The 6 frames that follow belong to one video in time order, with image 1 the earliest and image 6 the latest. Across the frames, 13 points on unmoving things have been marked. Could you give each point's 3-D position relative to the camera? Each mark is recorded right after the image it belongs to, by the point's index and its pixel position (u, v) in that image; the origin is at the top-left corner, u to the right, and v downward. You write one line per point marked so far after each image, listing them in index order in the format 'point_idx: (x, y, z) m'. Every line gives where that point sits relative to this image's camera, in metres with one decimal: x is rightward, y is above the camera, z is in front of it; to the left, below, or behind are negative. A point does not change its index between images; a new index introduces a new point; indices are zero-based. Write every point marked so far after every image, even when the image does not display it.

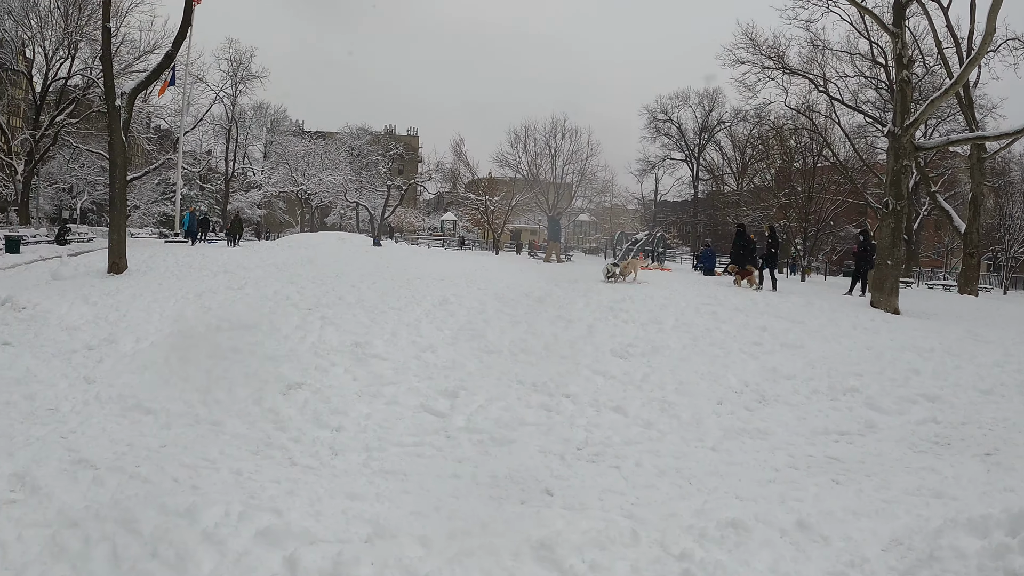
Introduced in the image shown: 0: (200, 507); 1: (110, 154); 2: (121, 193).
0: (-1.0, -0.7, +4.0) m
1: (-4.8, +1.5, +14.4) m
2: (-4.5, +1.0, +14.0) m
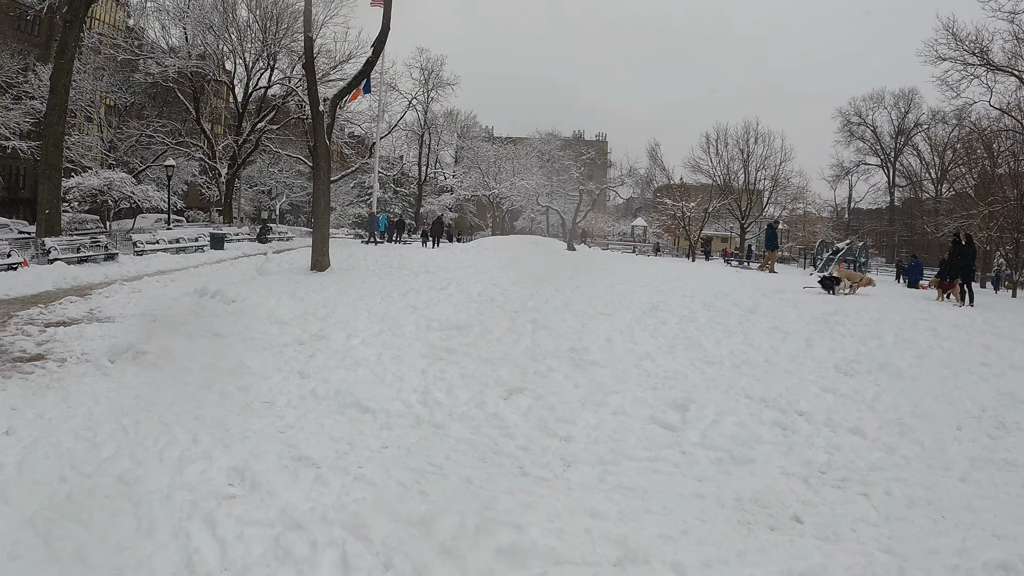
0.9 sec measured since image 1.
0: (-0.2, -0.7, +3.7) m
1: (-2.4, +1.6, +14.6) m
2: (-2.2, +1.1, +14.1) m
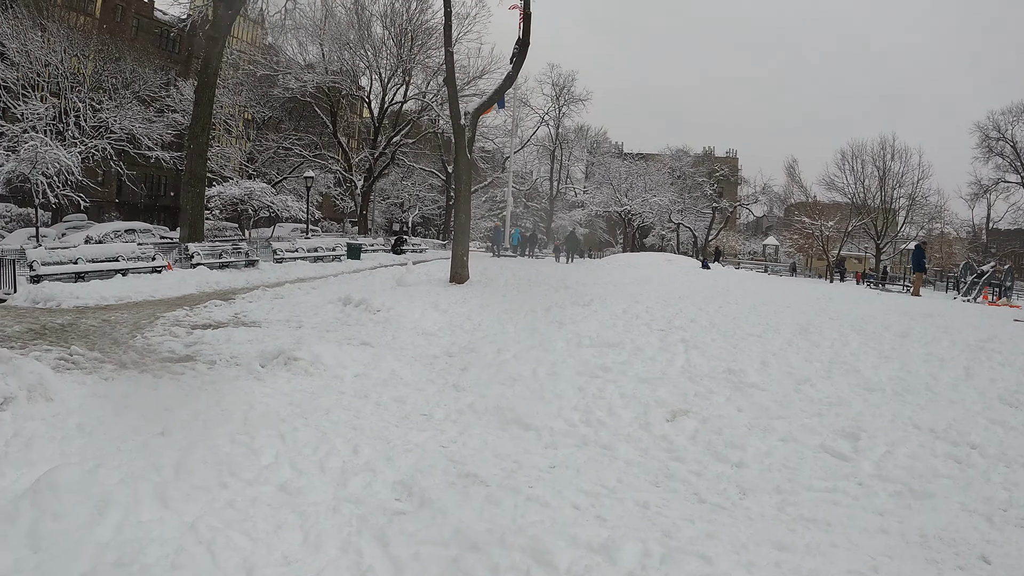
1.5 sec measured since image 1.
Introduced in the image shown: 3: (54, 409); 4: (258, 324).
0: (+0.3, -0.7, +3.6) m
1: (-0.7, +1.4, +14.6) m
2: (-0.6, +0.9, +14.1) m
3: (-2.0, -0.5, +5.3) m
4: (-2.0, -0.3, +9.7) m
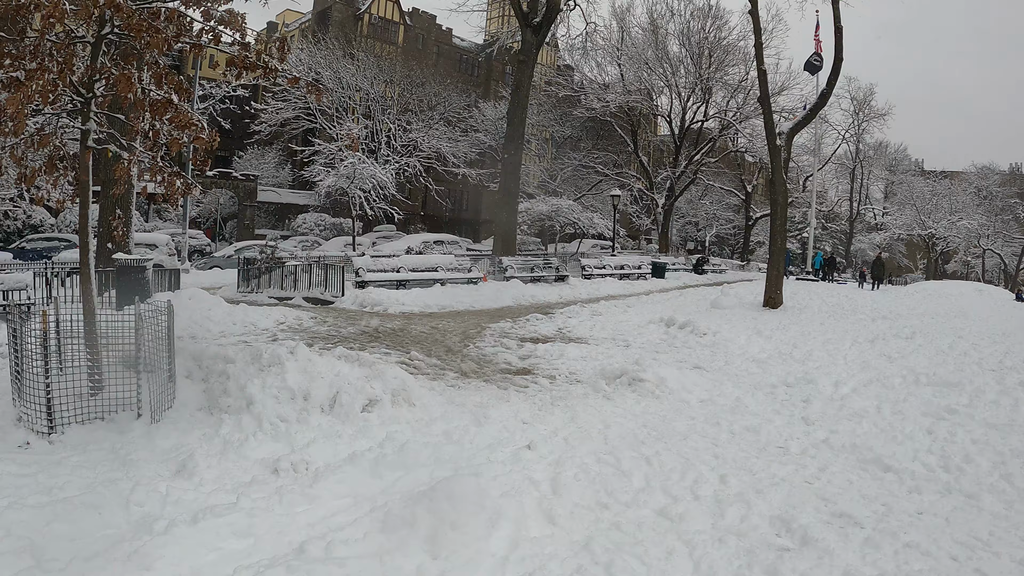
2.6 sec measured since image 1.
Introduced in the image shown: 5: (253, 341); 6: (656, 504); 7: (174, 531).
0: (+1.4, -0.9, +3.5) m
1: (+3.0, +1.2, +14.5) m
2: (+3.0, +0.7, +13.9) m
3: (-0.4, -0.6, +5.7) m
4: (+0.6, -0.4, +10.0) m
5: (-1.8, -0.4, +8.8) m
6: (+0.5, -0.8, +4.6) m
7: (-1.0, -0.7, +3.7) m
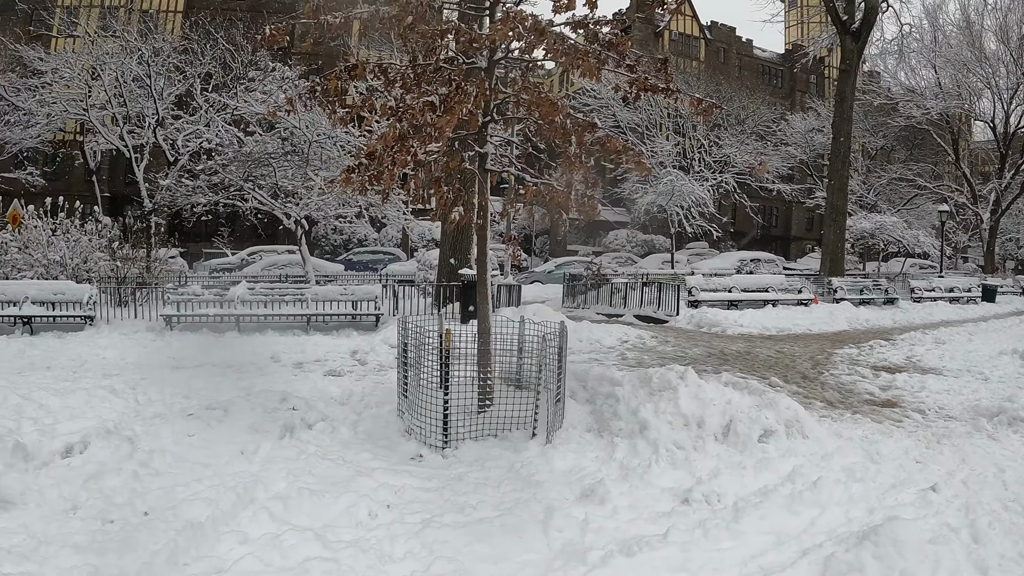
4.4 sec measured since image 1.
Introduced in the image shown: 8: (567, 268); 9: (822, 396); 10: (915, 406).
0: (+2.6, -1.0, +3.0) m
1: (+6.7, +0.8, +13.4) m
2: (+6.6, +0.4, +12.9) m
3: (+1.4, -0.7, +5.6) m
4: (+3.3, -0.6, +9.5) m
5: (+0.7, -0.5, +9.0) m
6: (+2.0, -1.0, +4.3) m
7: (+0.3, -0.8, +3.8) m
8: (+0.9, +0.3, +19.6) m
9: (+1.9, -0.7, +7.6) m
10: (+2.4, -0.7, +7.5) m
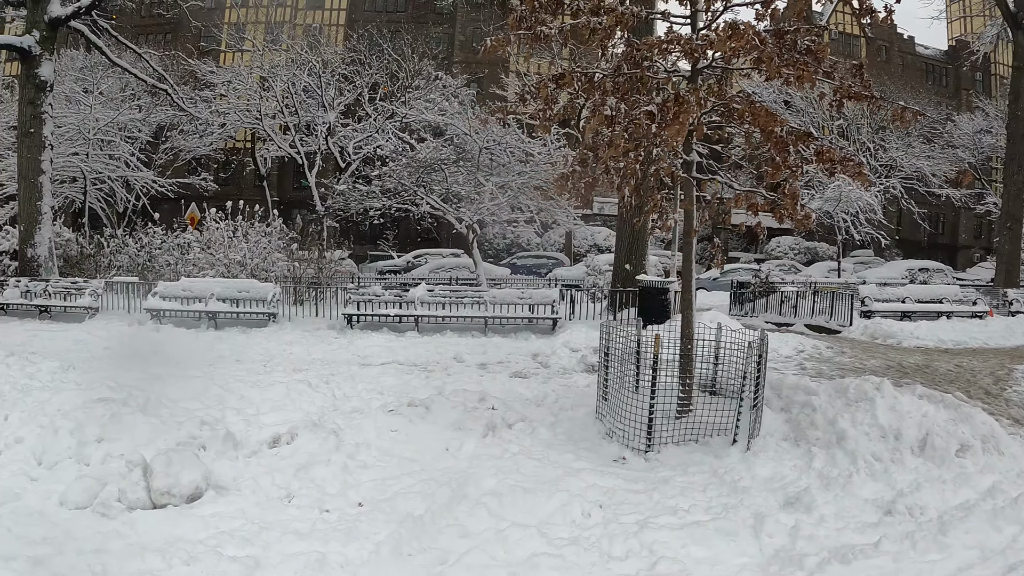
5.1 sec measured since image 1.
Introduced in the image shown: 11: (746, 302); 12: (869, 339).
0: (+3.3, -1.1, +2.7) m
1: (+8.6, +0.7, +12.6) m
2: (+8.4, +0.2, +12.0) m
3: (+2.4, -0.8, +5.5) m
4: (+4.8, -0.7, +9.1) m
5: (+2.1, -0.6, +8.9) m
6: (+2.8, -1.0, +4.1) m
7: (+1.1, -0.9, +3.8) m
8: (+3.5, +0.2, +19.5) m
9: (+3.2, -0.7, +7.4) m
10: (+3.7, -0.8, +7.2) m
11: (+2.8, -0.1, +13.9) m
12: (+3.5, -0.4, +11.7) m
